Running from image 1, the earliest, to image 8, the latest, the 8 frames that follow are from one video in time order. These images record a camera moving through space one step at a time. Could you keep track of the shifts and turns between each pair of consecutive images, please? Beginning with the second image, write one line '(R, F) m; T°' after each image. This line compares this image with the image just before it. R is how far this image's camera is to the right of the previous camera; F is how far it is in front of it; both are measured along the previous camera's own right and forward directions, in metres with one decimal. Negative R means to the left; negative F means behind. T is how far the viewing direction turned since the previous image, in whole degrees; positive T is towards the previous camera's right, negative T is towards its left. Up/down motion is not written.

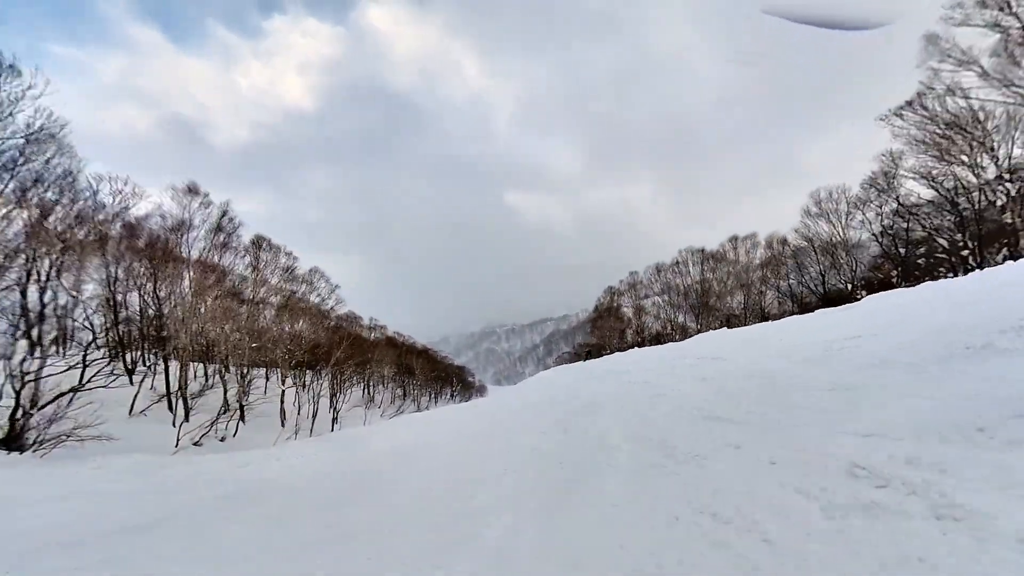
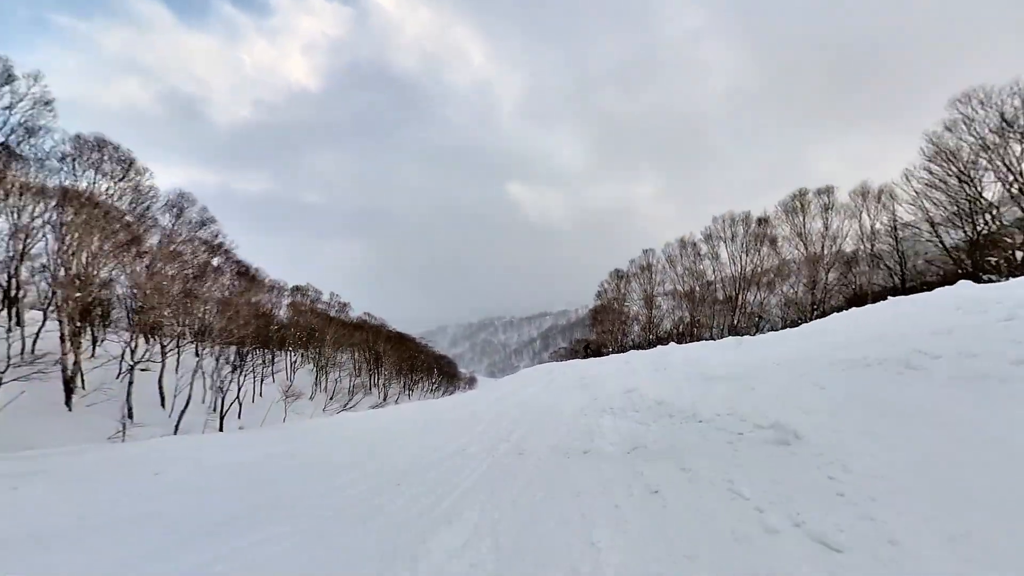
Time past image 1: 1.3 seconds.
(+1.3, +6.9) m; 0°
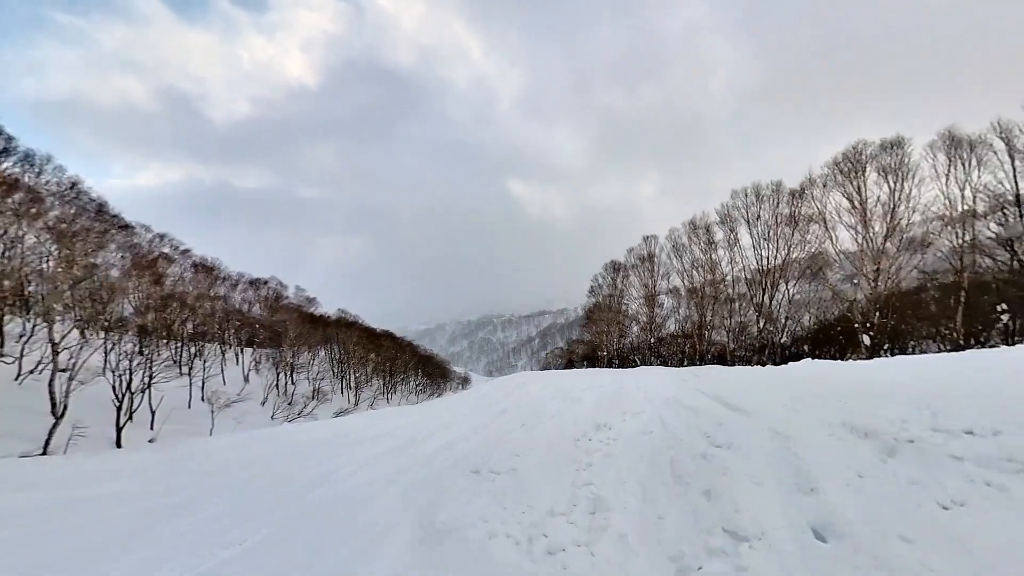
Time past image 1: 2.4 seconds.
(+1.2, +3.9) m; 0°
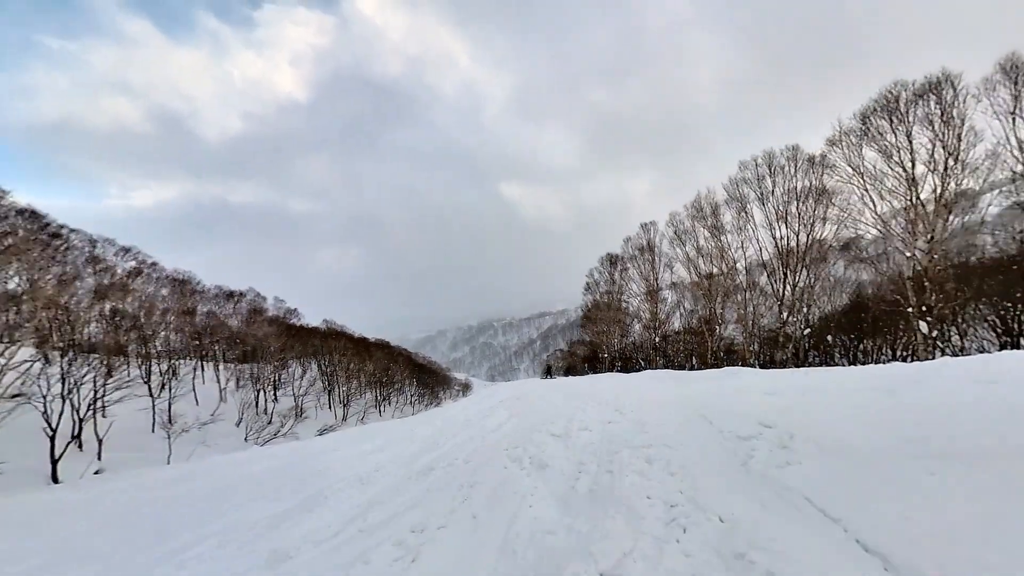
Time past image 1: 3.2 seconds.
(+0.6, +2.0) m; 0°
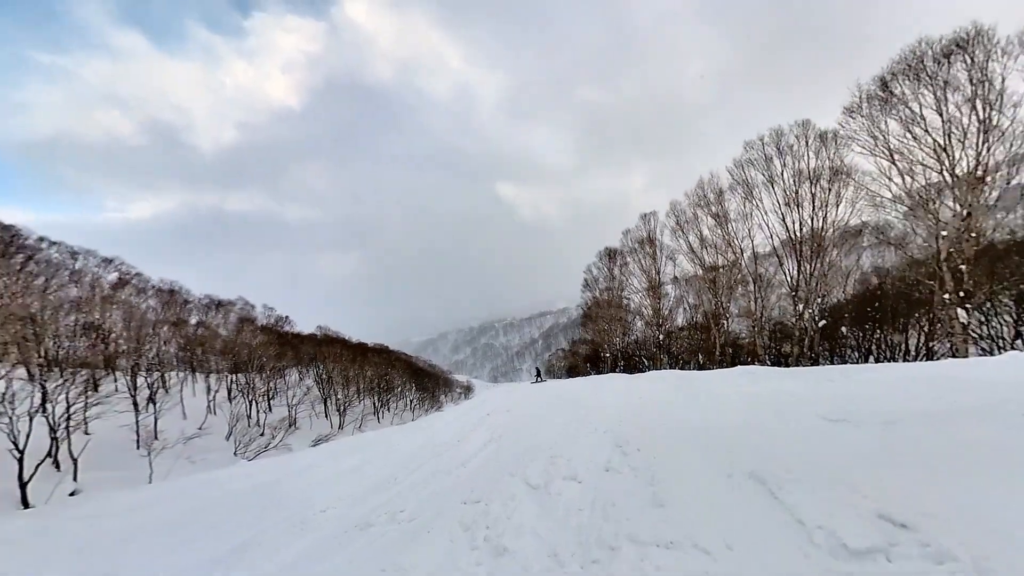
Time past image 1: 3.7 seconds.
(+0.2, +1.0) m; 0°
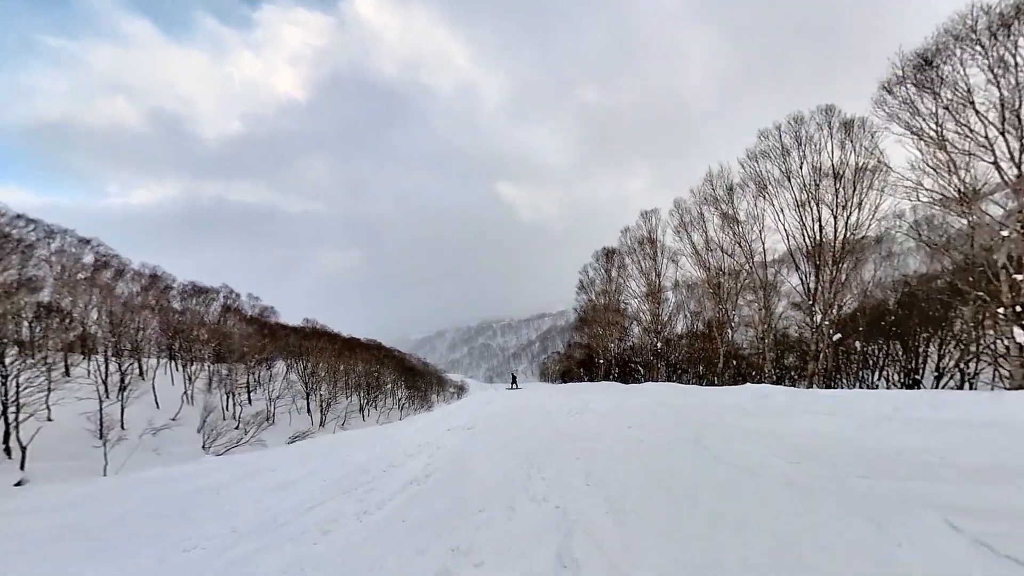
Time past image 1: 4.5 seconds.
(+0.4, +1.2) m; 0°
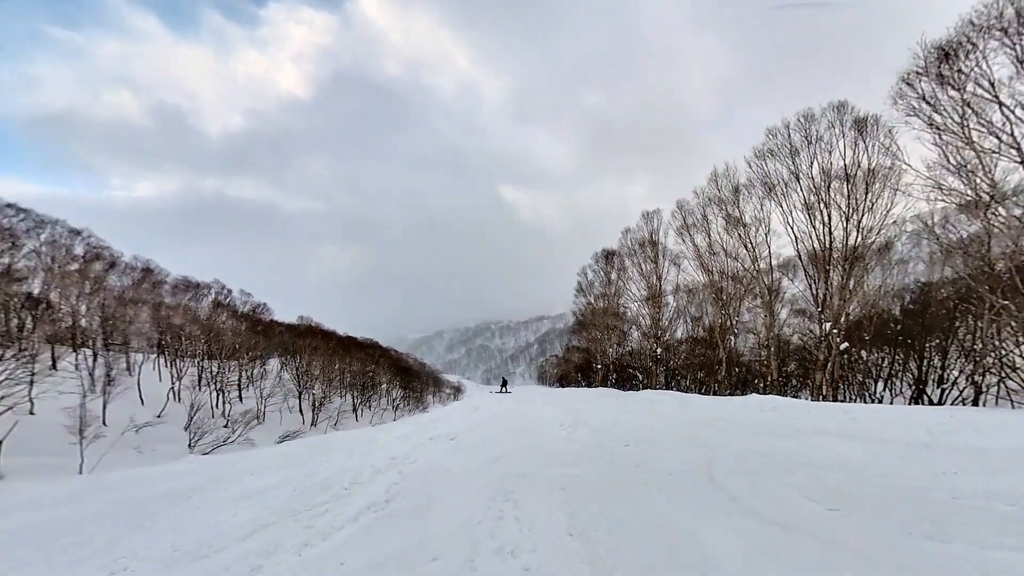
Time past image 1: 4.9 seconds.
(+0.1, +0.5) m; 0°
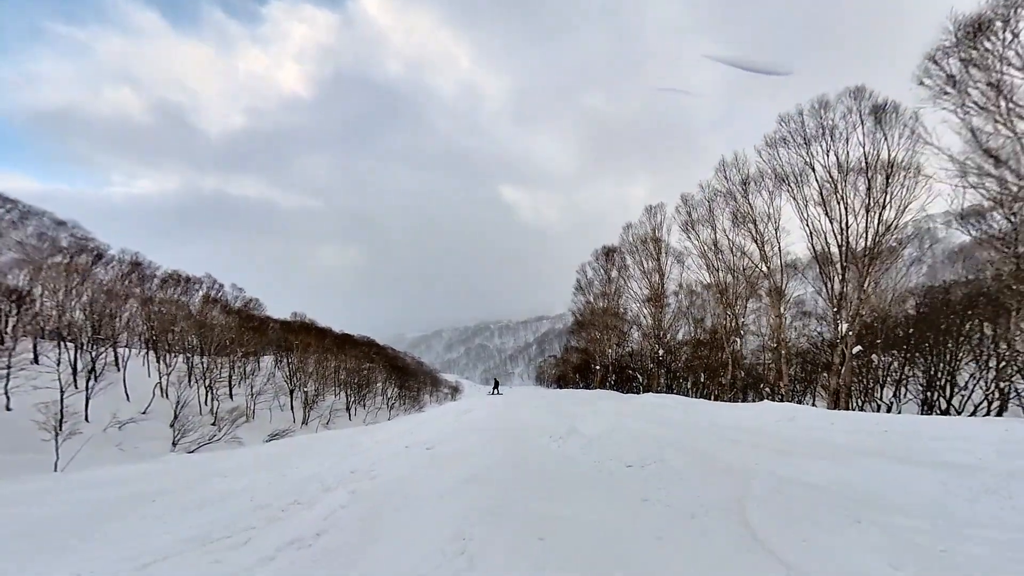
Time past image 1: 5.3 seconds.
(+0.1, +0.7) m; 0°
